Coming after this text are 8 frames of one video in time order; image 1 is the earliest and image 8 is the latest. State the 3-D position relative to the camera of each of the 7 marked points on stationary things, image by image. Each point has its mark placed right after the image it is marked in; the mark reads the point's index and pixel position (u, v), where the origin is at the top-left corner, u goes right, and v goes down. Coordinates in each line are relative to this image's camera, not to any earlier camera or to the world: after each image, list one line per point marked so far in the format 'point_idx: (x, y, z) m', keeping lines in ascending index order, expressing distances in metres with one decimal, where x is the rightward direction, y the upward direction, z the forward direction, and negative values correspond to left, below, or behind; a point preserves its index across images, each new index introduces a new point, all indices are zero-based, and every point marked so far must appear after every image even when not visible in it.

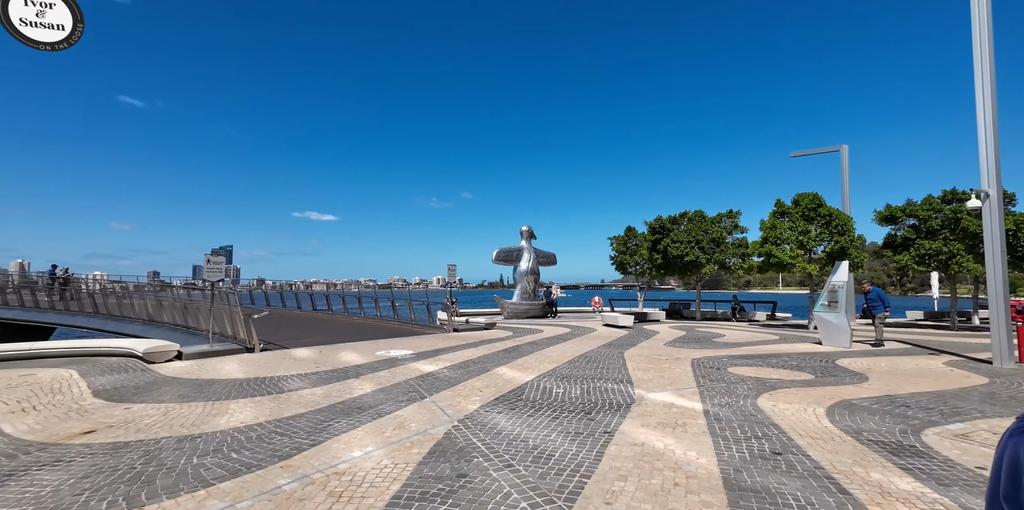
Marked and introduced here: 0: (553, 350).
0: (+0.9, -2.1, +10.2) m
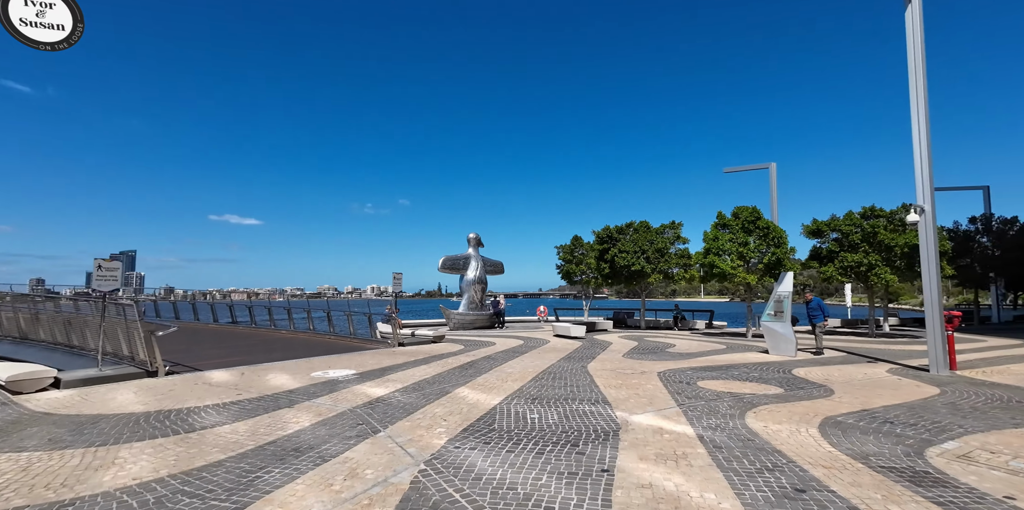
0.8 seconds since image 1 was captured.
0: (+0.1, -2.3, +9.4) m
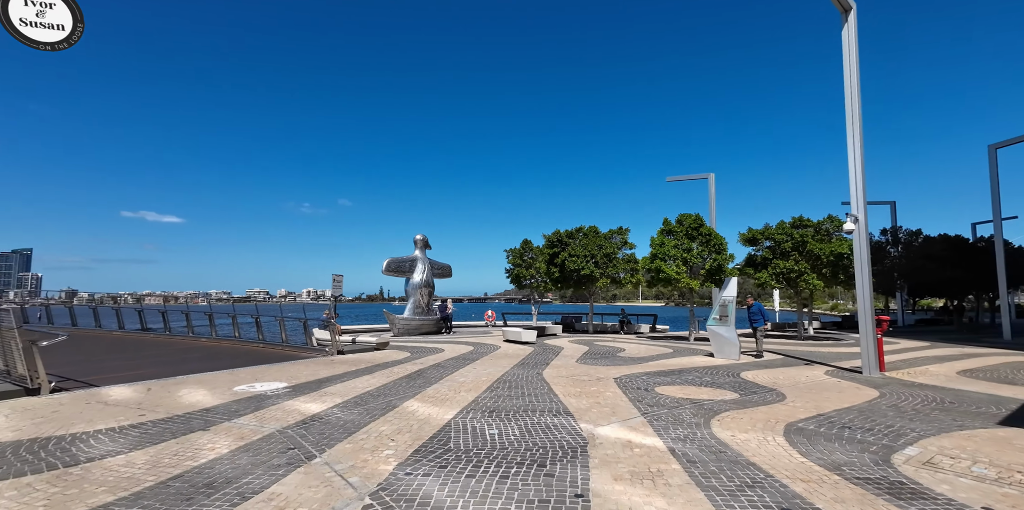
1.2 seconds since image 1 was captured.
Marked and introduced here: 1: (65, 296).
0: (-0.8, -2.3, +8.9) m
1: (-17.6, -1.6, +19.3) m
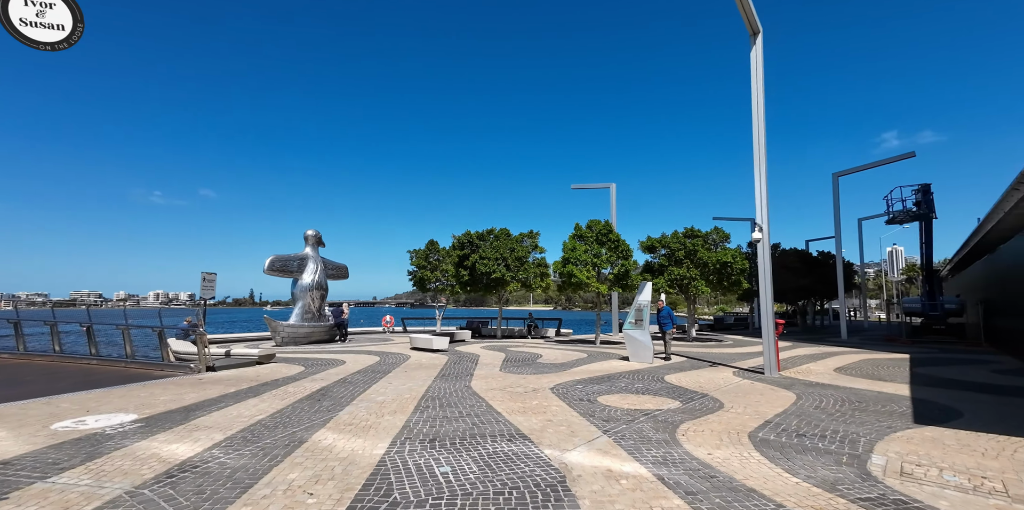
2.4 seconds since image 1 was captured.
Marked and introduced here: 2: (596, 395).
0: (-2.0, -2.2, +7.5) m
1: (-20.6, -1.2, +14.1) m
2: (+1.4, -2.3, +8.1) m
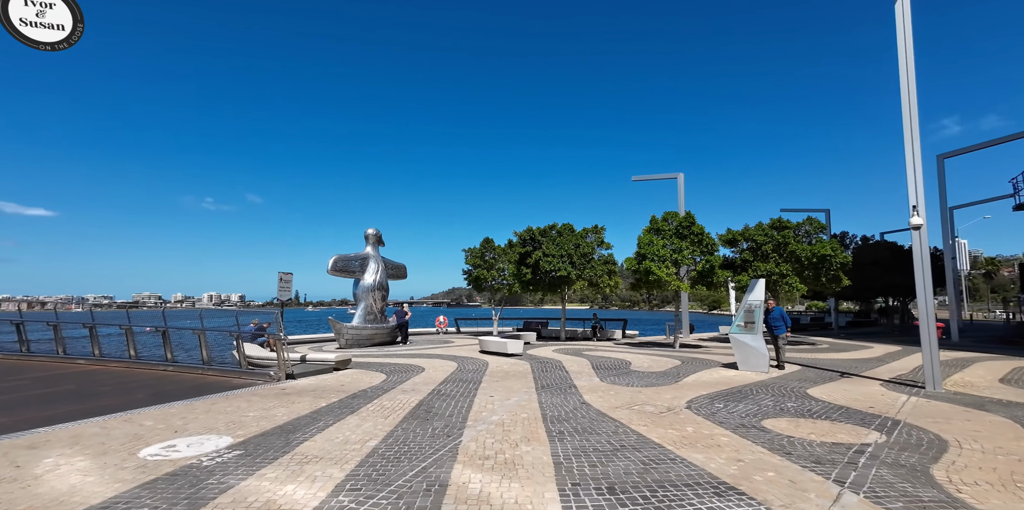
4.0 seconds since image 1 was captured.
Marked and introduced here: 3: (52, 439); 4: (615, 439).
0: (-0.2, -2.2, +6.3) m
1: (-18.2, -1.4, +14.4) m
2: (+3.3, -2.2, +6.6) m
3: (-6.1, -2.5, +6.6) m
4: (+1.1, -2.0, +5.6) m
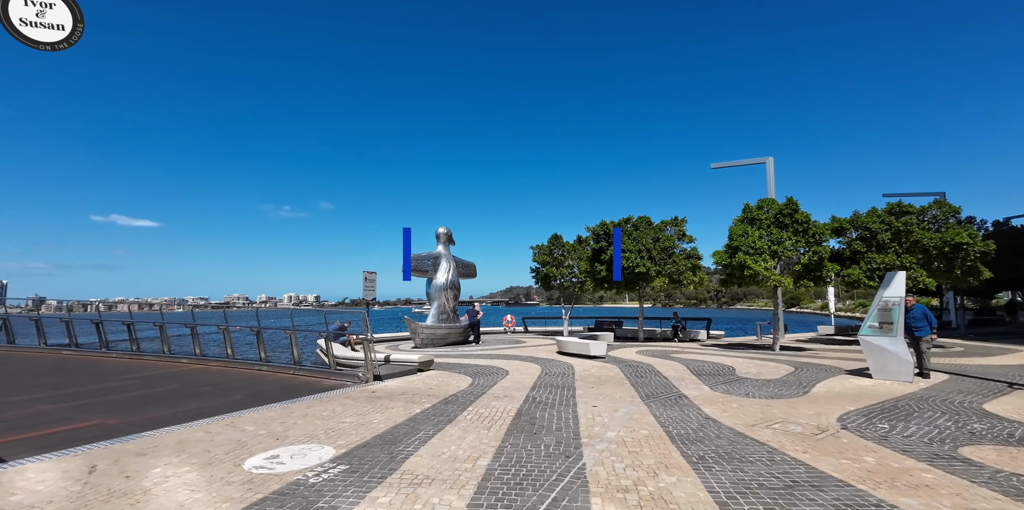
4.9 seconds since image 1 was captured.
0: (+1.2, -2.1, +5.4) m
1: (-15.7, -1.6, +15.6) m
2: (+4.6, -2.0, +5.2) m
3: (-4.6, -2.5, +6.4) m
4: (+2.4, -1.9, +4.5) m
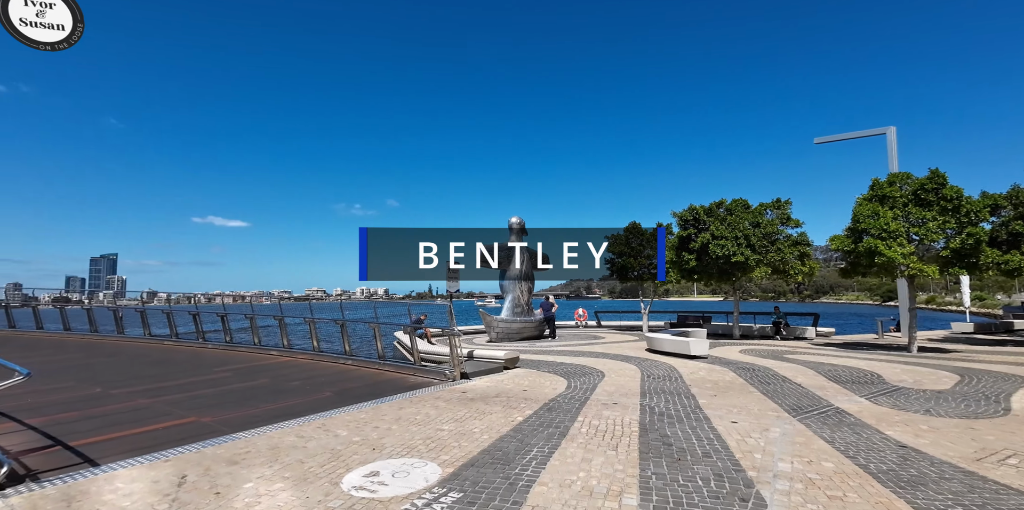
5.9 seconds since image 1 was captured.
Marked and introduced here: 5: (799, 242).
0: (+2.5, -1.9, +4.1) m
1: (-12.9, -1.4, +16.4) m
2: (+5.9, -1.8, +3.4) m
3: (-3.1, -2.3, +5.8) m
4: (+3.6, -1.7, +3.0) m
5: (+11.5, +0.4, +19.6) m
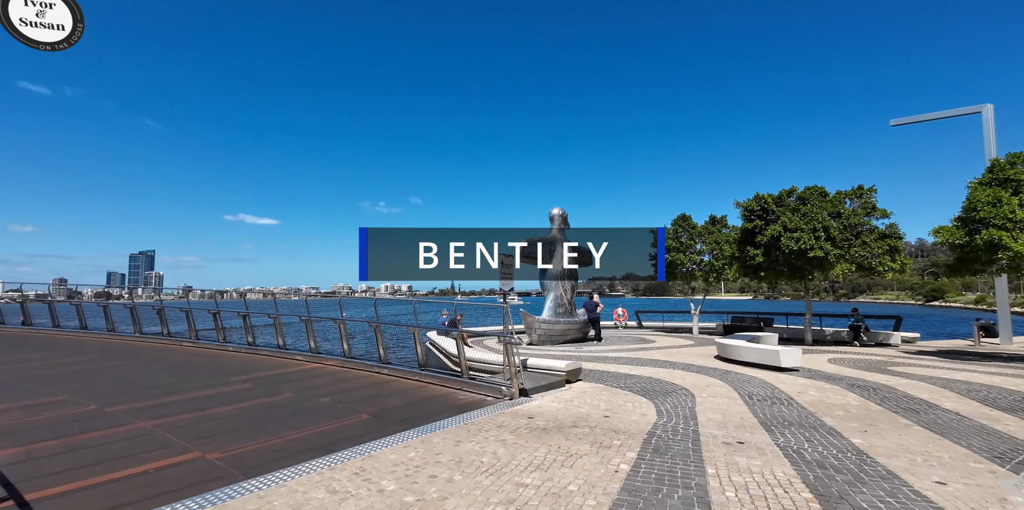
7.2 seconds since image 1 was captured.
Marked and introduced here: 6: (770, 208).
0: (+3.5, -1.8, +2.1) m
1: (-11.4, -1.2, +15.1) m
2: (+6.8, -1.7, +1.3) m
3: (-2.1, -2.2, +4.2) m
4: (+4.5, -1.6, +1.0) m
5: (+13.2, +0.6, +17.2) m
6: (+9.9, +1.7, +18.8) m
